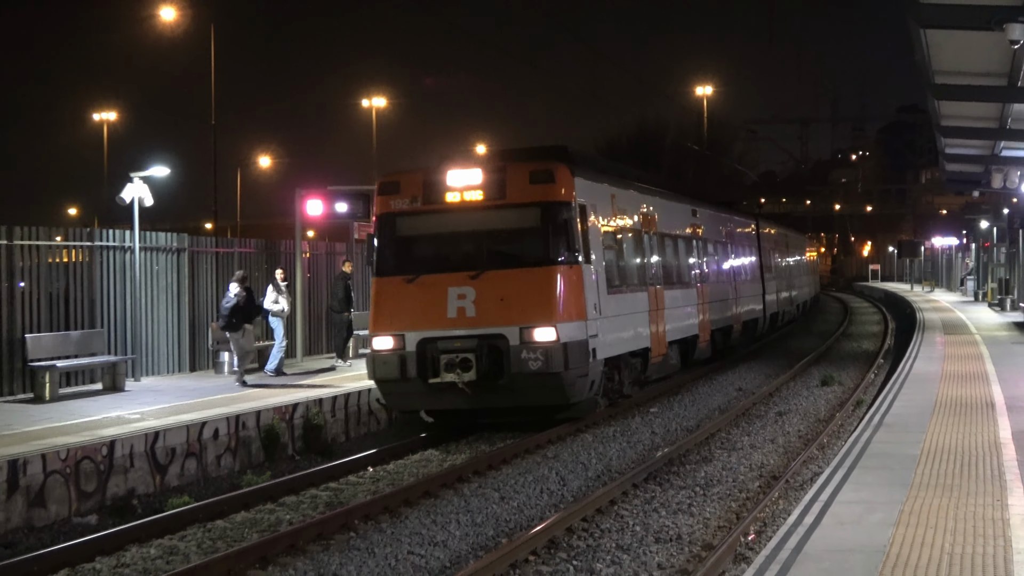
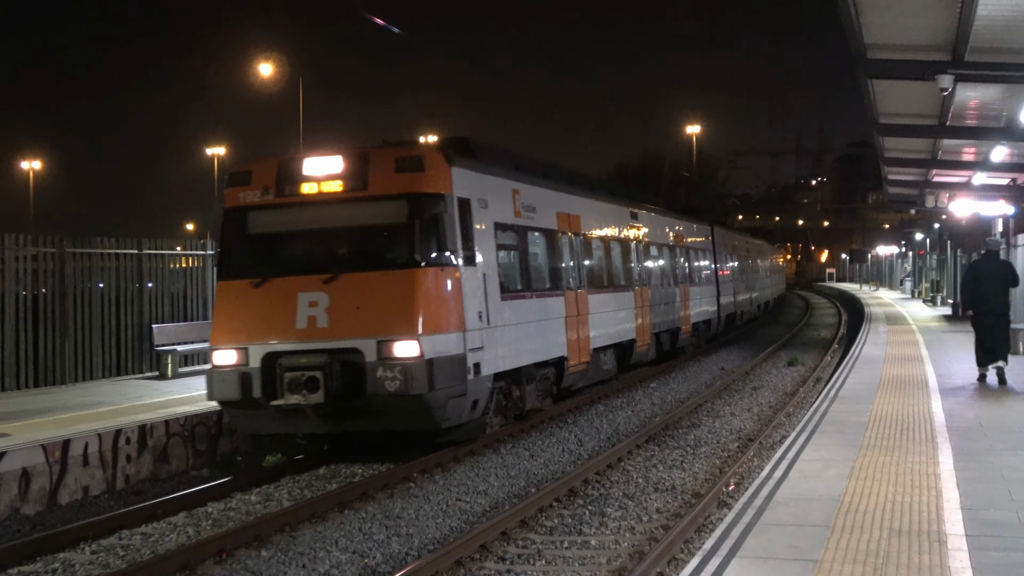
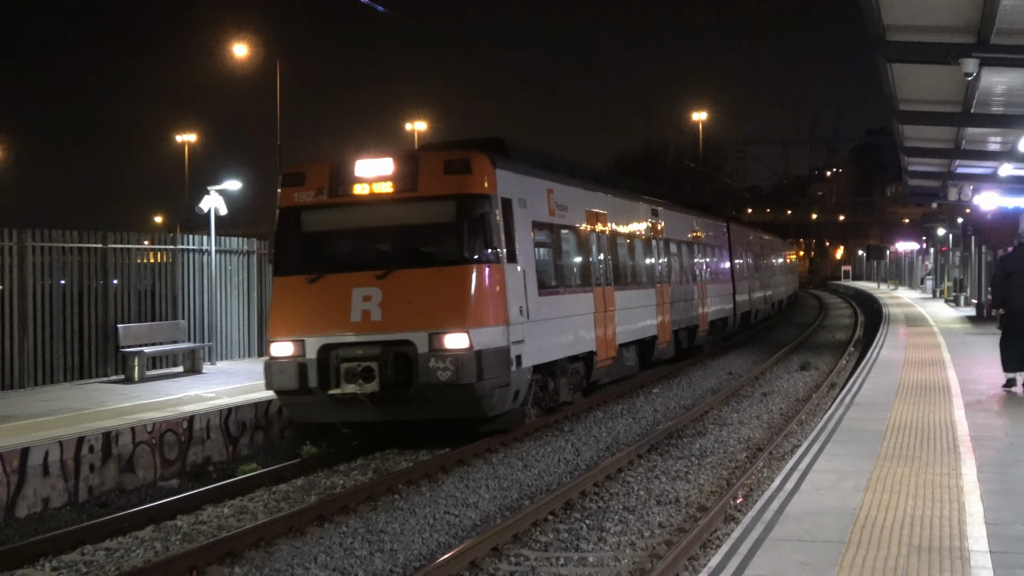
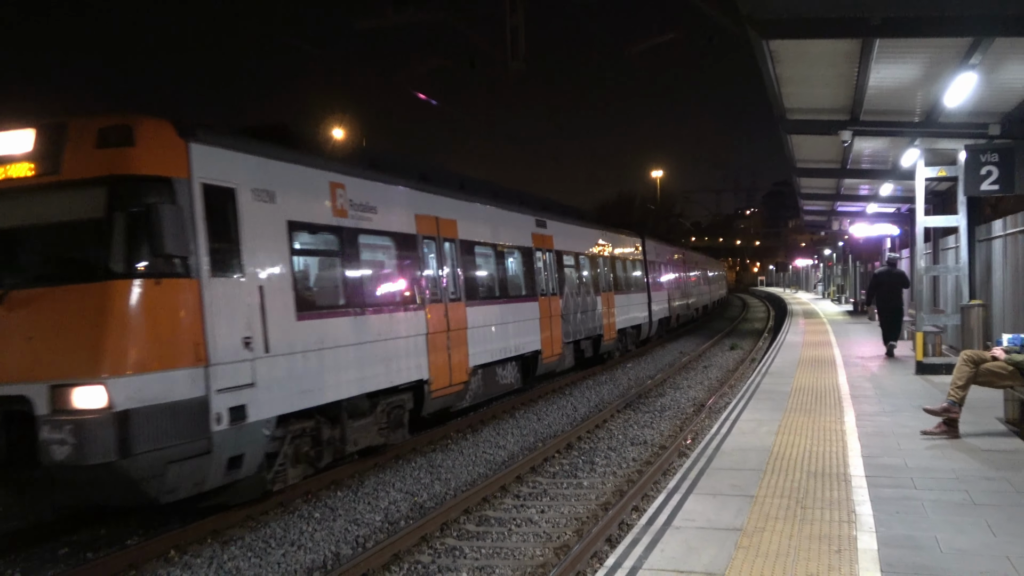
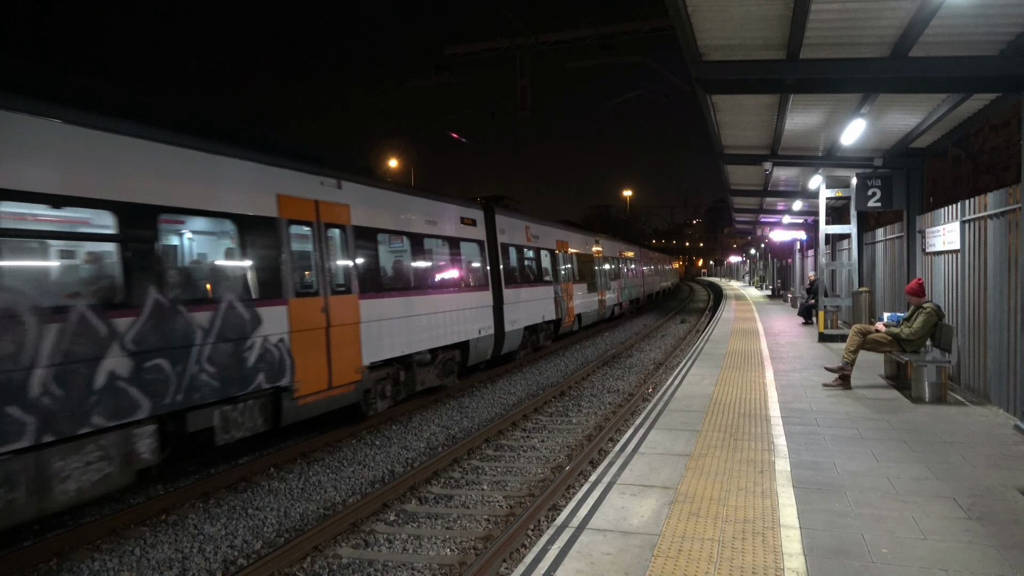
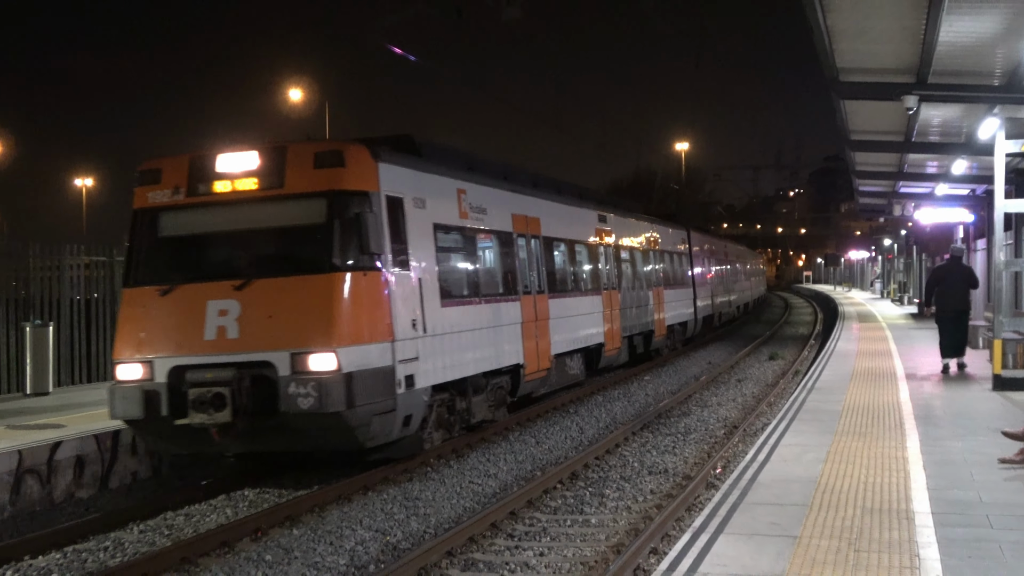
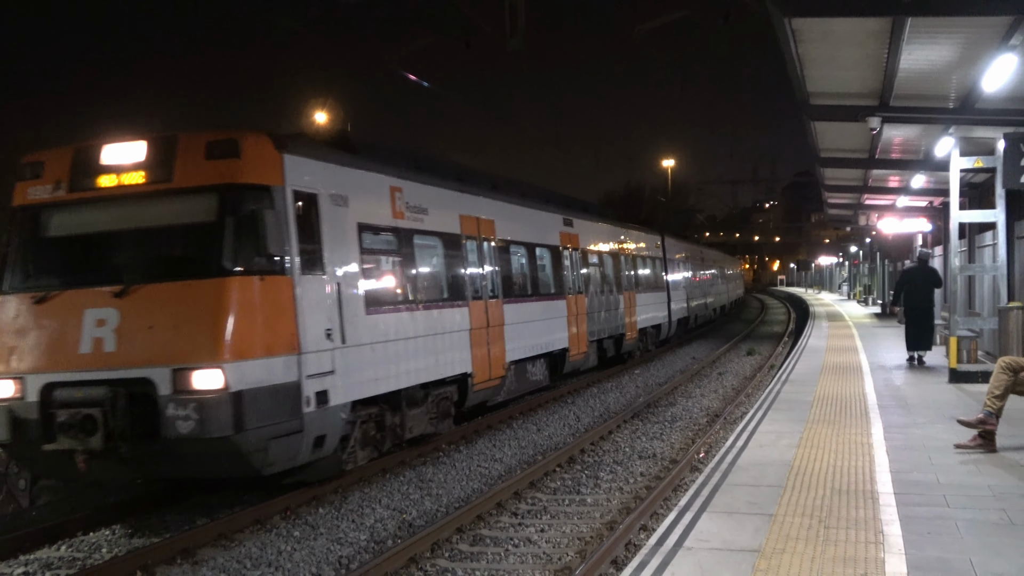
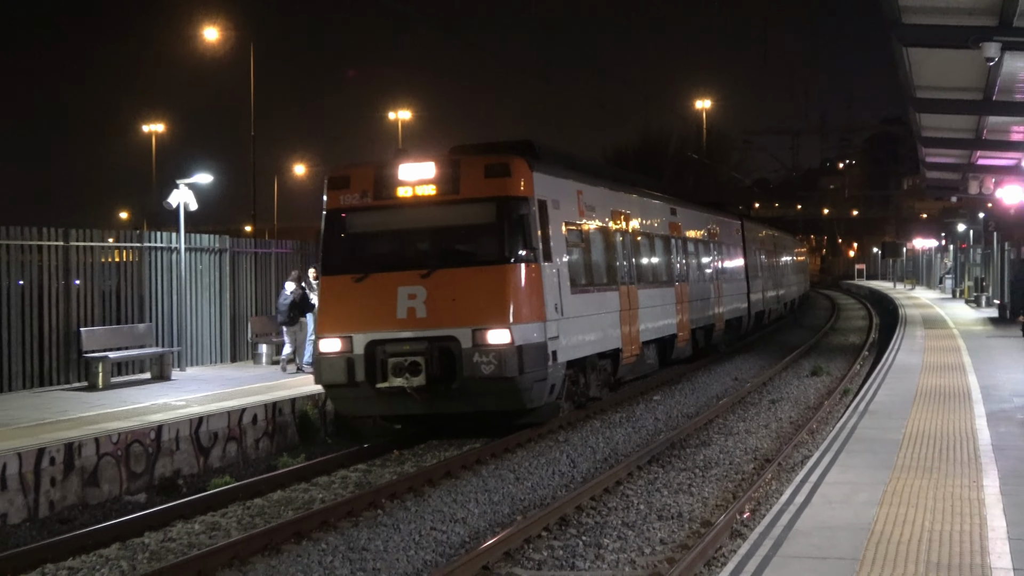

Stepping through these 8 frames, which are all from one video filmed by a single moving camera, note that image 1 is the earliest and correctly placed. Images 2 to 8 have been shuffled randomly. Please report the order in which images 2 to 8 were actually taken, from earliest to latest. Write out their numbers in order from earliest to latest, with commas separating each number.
8, 3, 2, 6, 7, 4, 5
